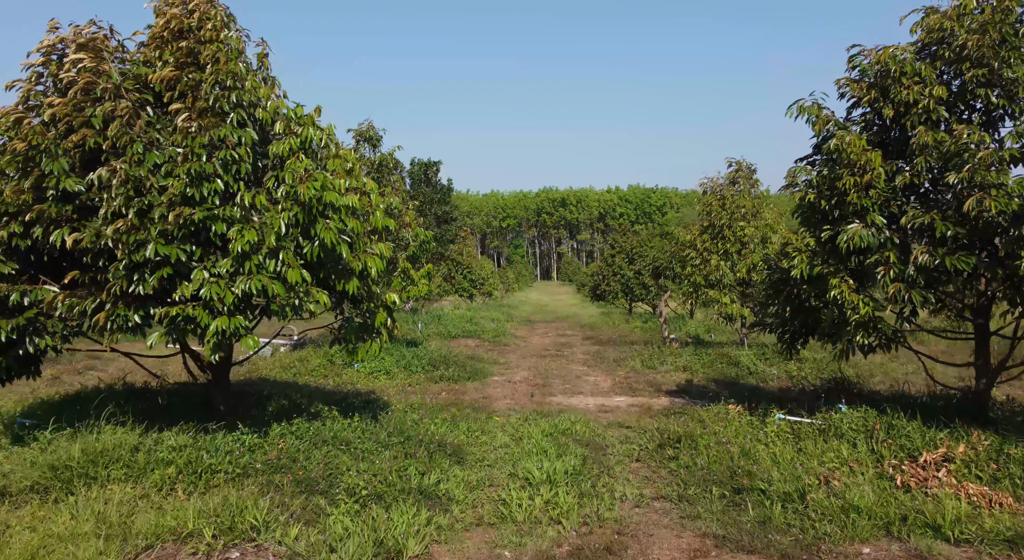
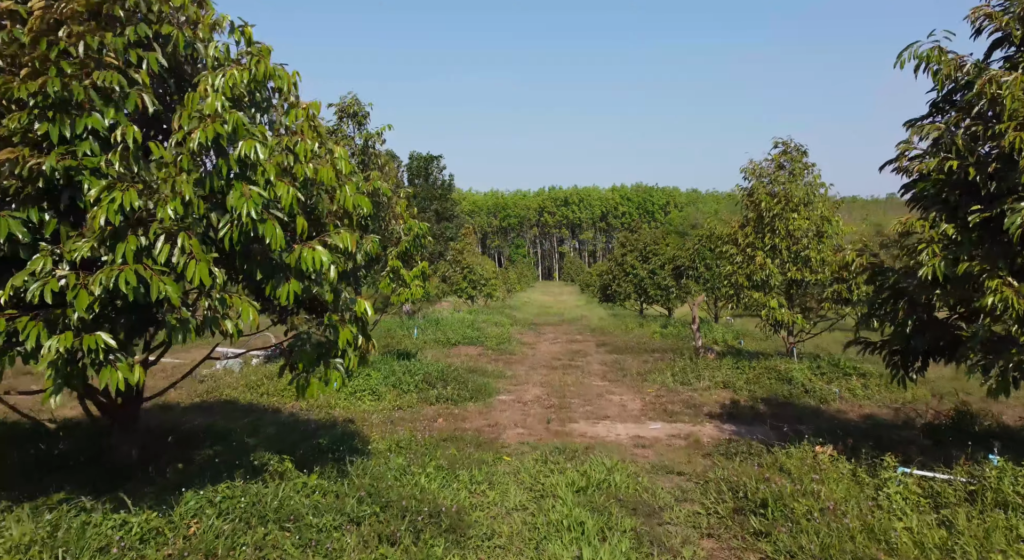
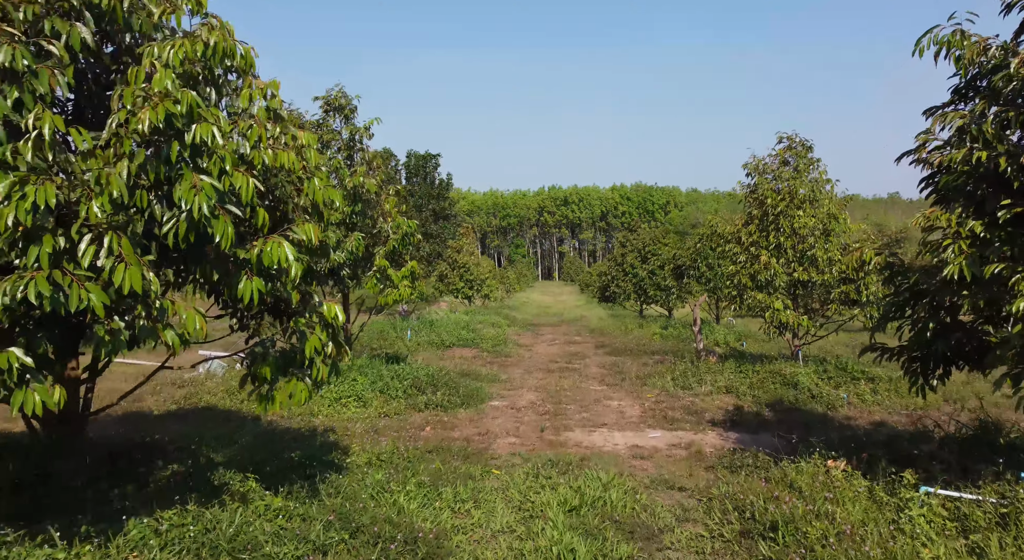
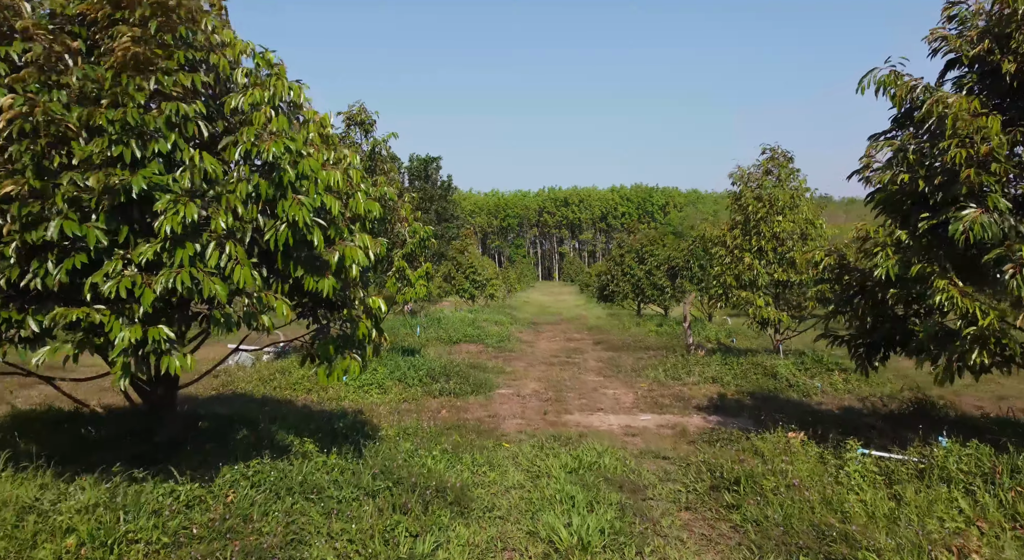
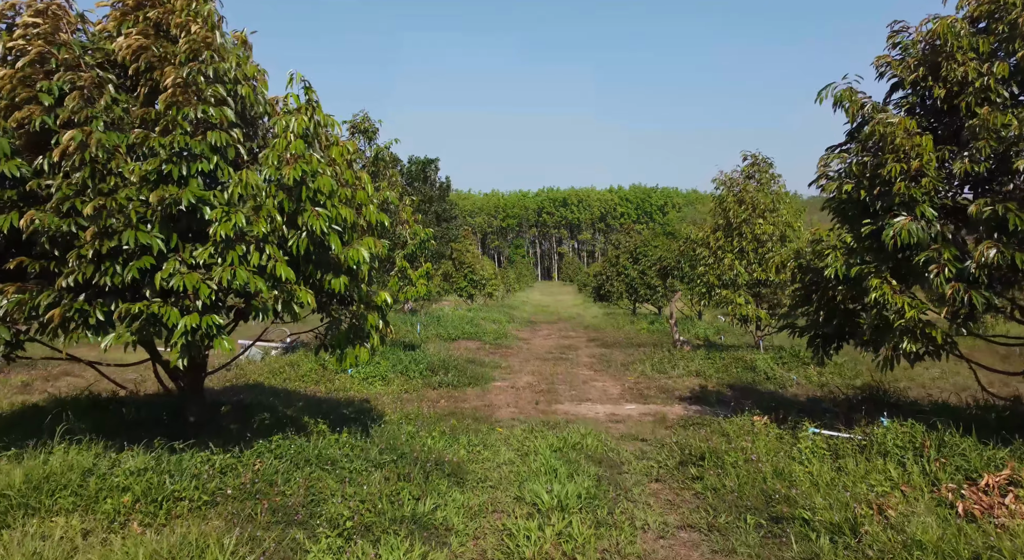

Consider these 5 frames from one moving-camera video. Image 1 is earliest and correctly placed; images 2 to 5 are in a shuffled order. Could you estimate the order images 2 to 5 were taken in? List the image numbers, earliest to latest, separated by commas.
5, 4, 2, 3
